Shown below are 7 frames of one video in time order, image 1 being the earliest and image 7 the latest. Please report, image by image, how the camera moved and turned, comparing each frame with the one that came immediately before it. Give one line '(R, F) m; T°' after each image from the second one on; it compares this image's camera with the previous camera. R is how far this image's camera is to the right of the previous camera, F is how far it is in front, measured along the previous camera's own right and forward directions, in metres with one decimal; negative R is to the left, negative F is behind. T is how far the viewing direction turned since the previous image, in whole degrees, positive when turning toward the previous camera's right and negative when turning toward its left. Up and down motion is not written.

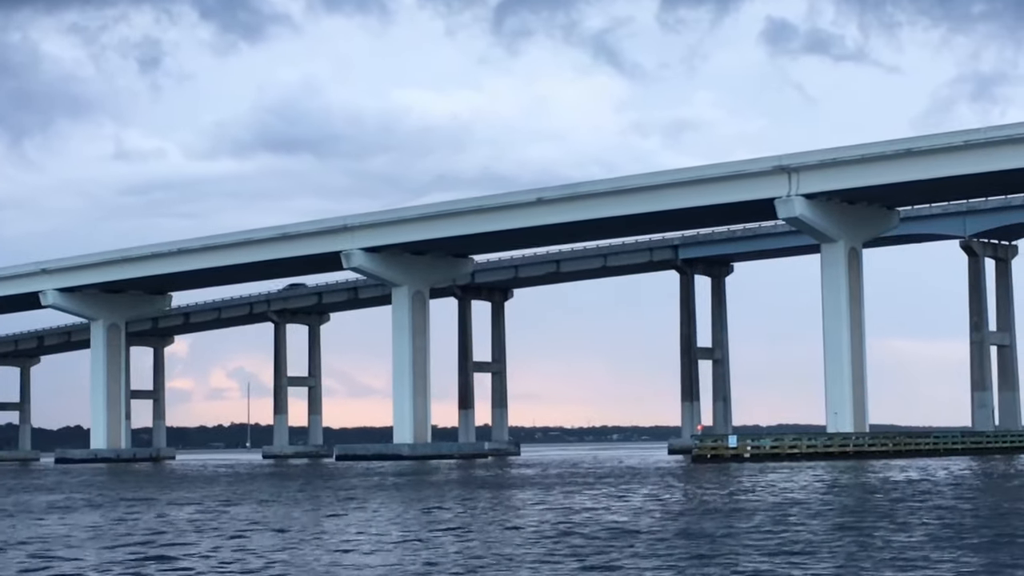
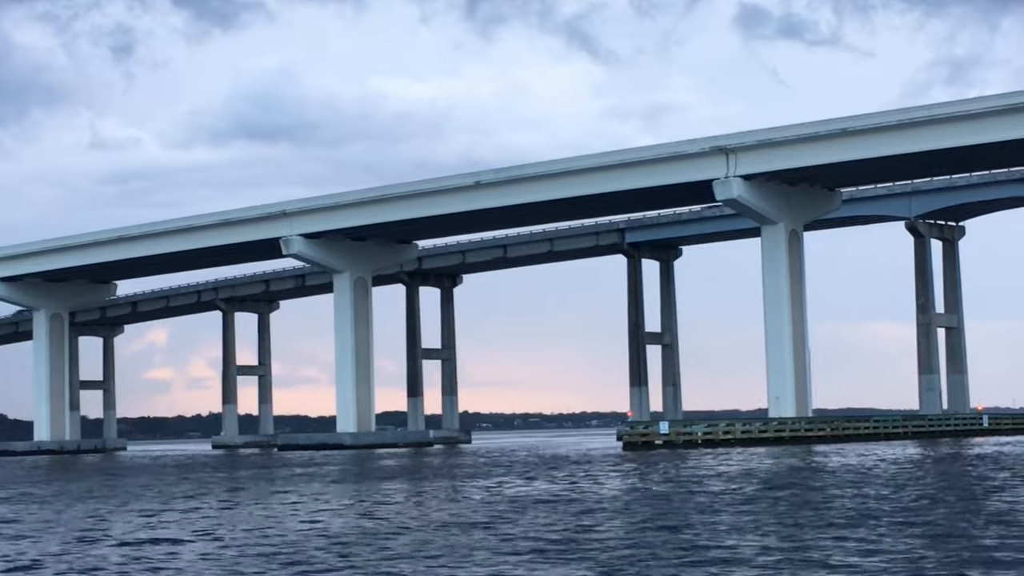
(+1.8, +1.1) m; +1°
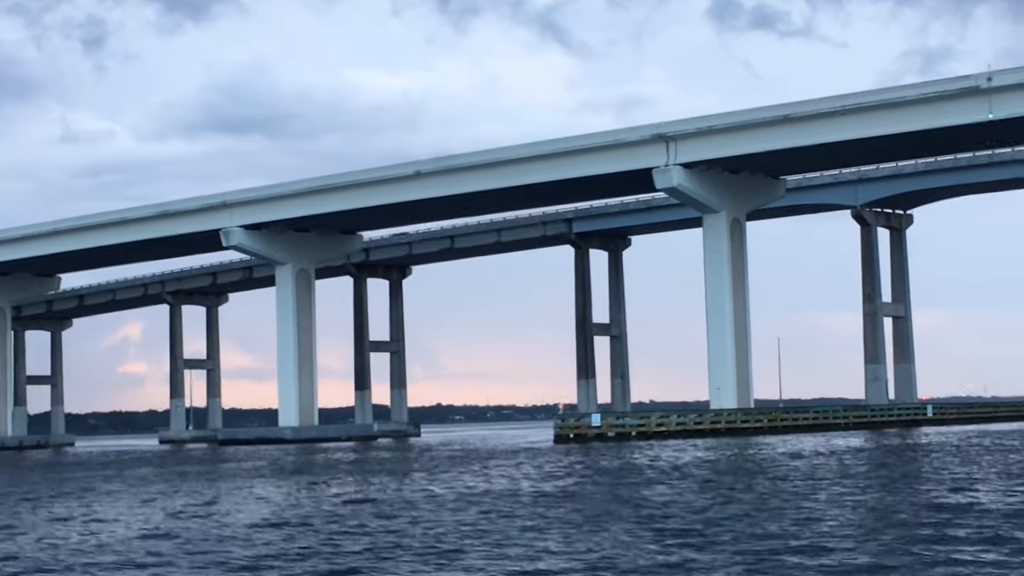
(+1.6, +1.0) m; +1°
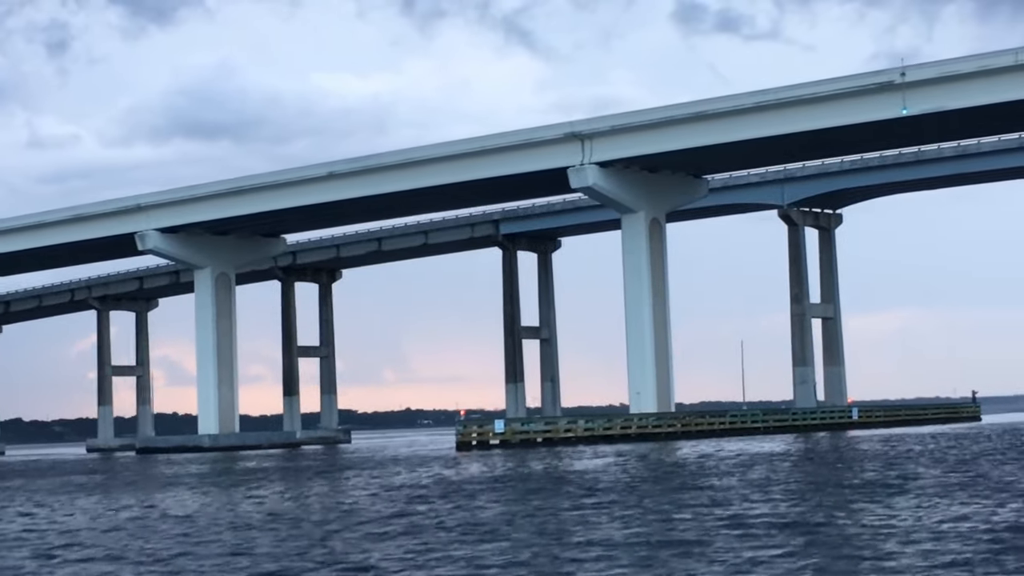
(+2.3, +1.4) m; +1°
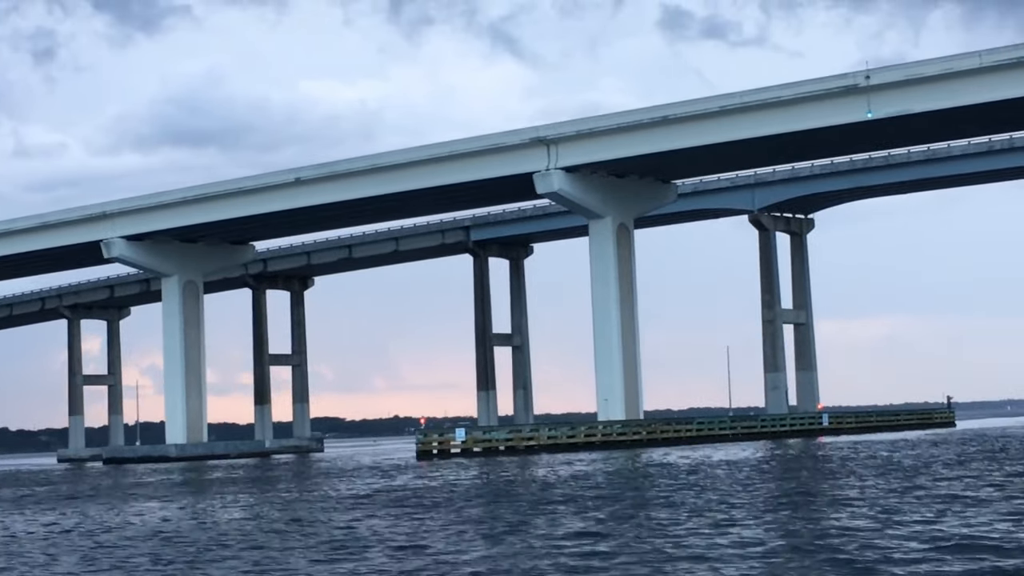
(+0.9, +0.6) m; 0°
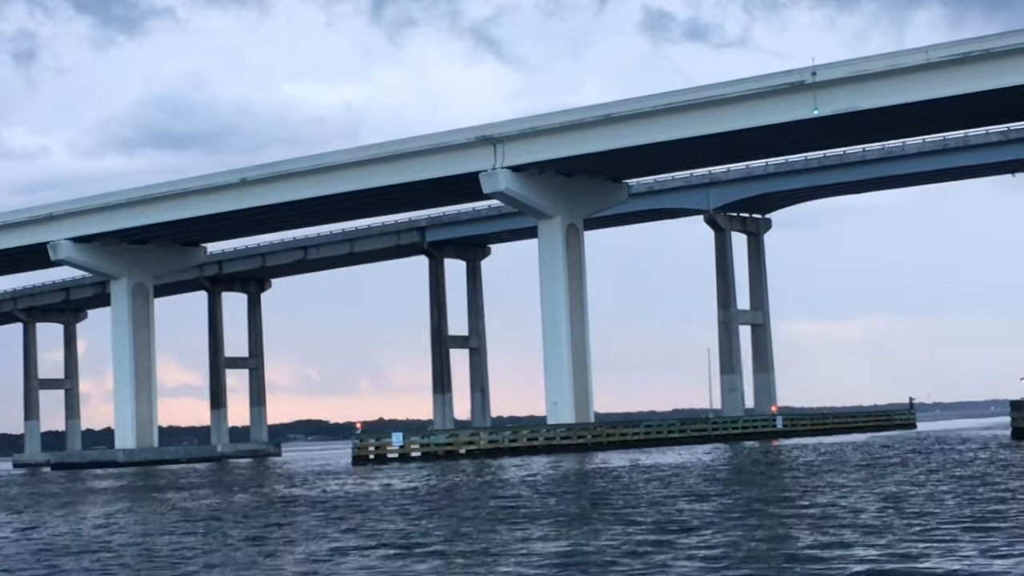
(+1.5, +0.9) m; +1°
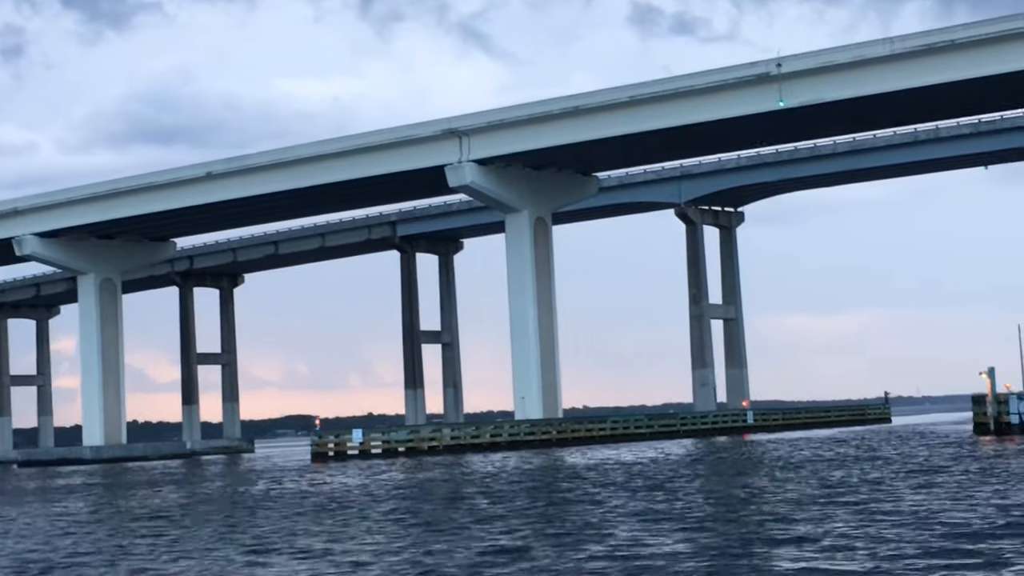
(+0.9, +0.6) m; 0°
